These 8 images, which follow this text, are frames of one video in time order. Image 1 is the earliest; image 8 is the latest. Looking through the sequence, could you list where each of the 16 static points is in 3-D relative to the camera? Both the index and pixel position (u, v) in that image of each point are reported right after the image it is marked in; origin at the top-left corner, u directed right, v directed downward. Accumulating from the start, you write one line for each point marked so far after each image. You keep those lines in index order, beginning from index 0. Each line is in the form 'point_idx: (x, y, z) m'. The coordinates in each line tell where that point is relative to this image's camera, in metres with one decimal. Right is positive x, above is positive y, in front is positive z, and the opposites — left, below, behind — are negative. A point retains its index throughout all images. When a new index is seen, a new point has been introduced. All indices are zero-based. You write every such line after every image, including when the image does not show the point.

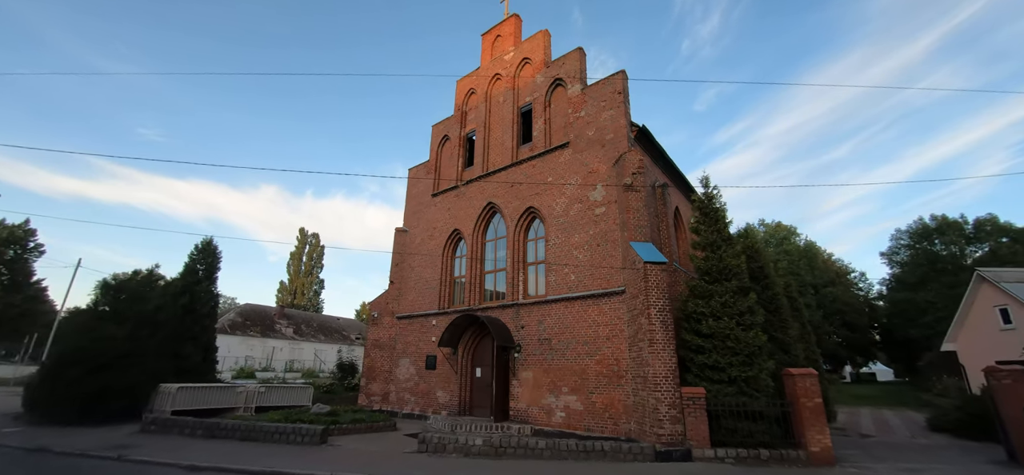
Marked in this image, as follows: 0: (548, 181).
0: (+1.3, +2.1, +15.5) m
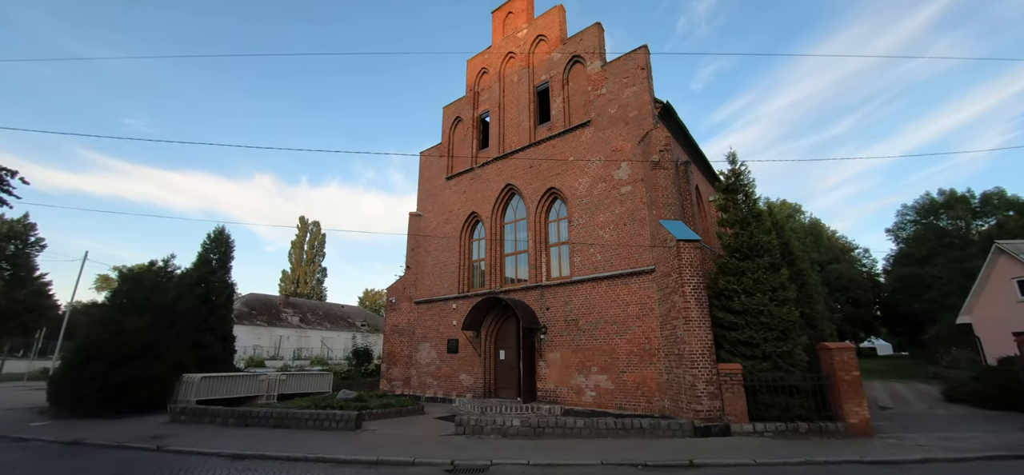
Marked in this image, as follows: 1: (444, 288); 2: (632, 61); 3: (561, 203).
0: (+2.1, +2.8, +15.2) m
1: (-2.9, -2.1, +17.9) m
2: (+4.1, +6.0, +14.5) m
3: (+1.8, +1.3, +15.5) m
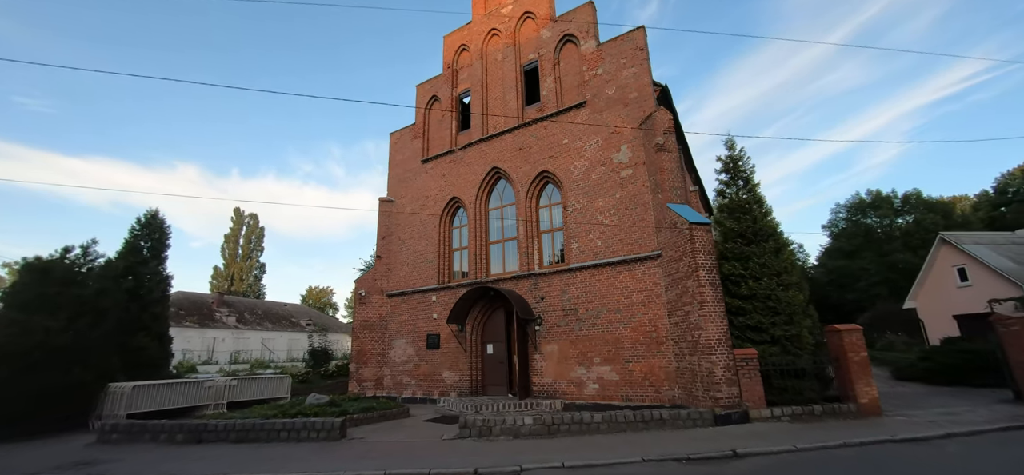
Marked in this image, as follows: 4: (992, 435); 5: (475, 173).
0: (+1.7, +3.2, +14.5) m
1: (-3.6, -1.6, +16.5) m
2: (+3.9, +6.5, +14.0) m
3: (+1.4, +1.7, +14.7) m
4: (+9.2, -3.8, +8.1) m
5: (-1.4, +2.5, +16.2) m
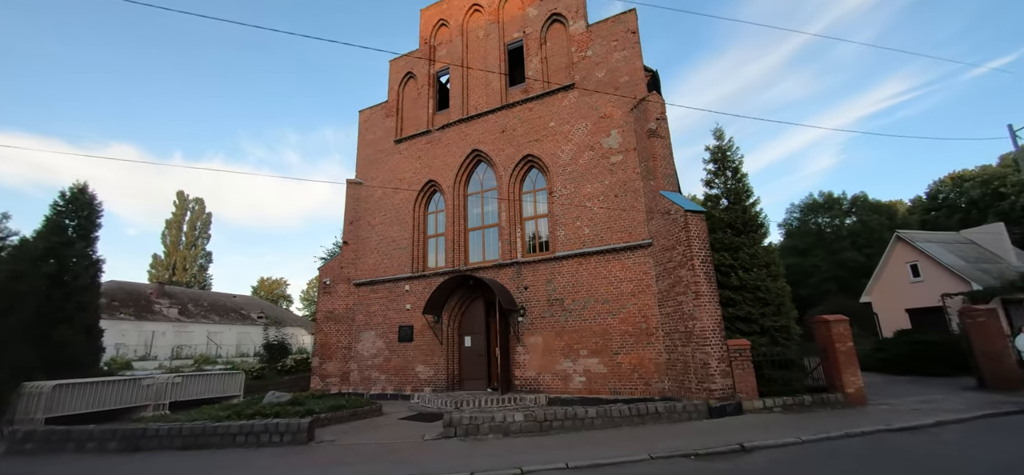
0: (+1.2, +3.6, +13.9) m
1: (-4.3, -1.1, +15.4) m
2: (+3.5, +6.8, +13.6) m
3: (+0.9, +2.1, +14.1) m
4: (+9.1, -3.6, +8.3) m
5: (-2.1, +3.0, +15.3) m
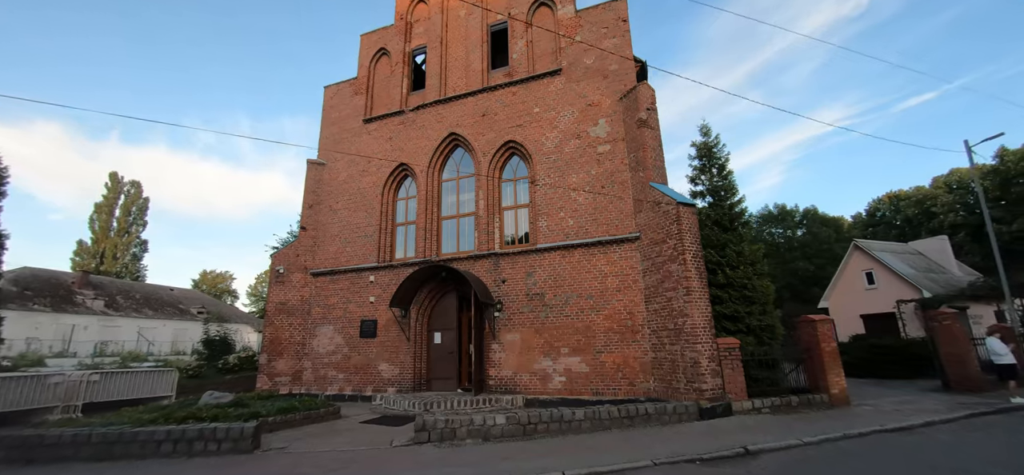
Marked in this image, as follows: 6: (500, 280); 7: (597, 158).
0: (+0.7, +3.9, +13.1) m
1: (-5.2, -0.6, +14.1) m
2: (+3.1, +7.0, +13.1) m
3: (+0.2, +2.4, +13.3) m
4: (+8.7, -3.6, +8.2) m
5: (-2.8, +3.3, +14.2) m
6: (-0.3, -1.2, +12.2) m
7: (+2.4, +2.3, +12.1) m
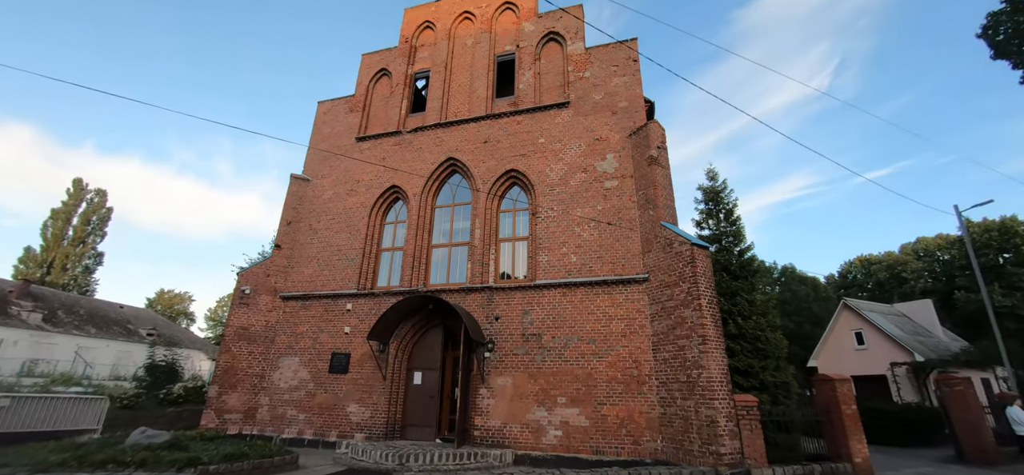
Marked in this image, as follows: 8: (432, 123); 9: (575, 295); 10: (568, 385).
0: (+0.8, +2.8, +12.6) m
1: (-5.4, -1.4, +12.9) m
2: (+3.4, +5.7, +13.1) m
3: (+0.2, +1.4, +12.6) m
4: (+8.6, -4.7, +7.4) m
5: (-2.7, +2.4, +13.5) m
6: (-0.5, -2.1, +11.1) m
7: (+2.5, +1.2, +11.5) m
8: (-2.7, +3.8, +14.0) m
9: (+1.6, -1.5, +10.7) m
10: (+1.3, -3.5, +10.0) m
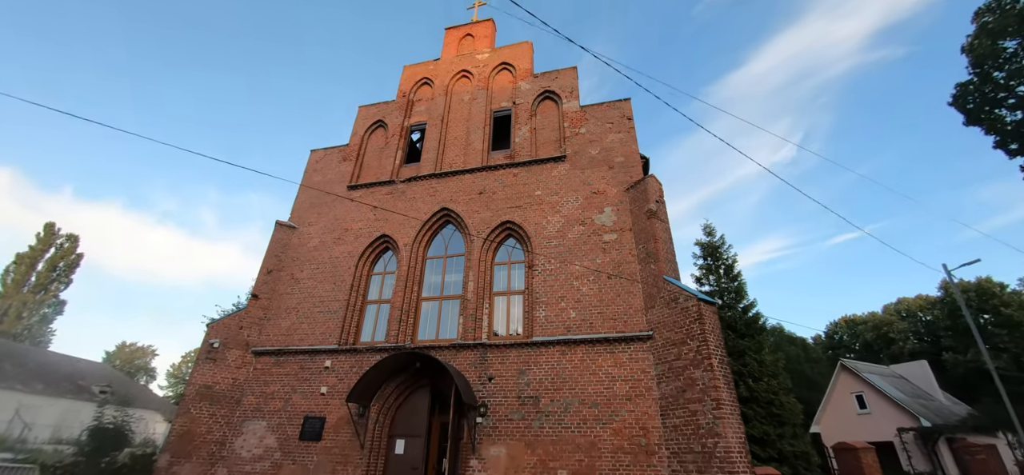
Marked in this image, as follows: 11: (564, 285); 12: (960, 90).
0: (+0.7, +1.3, +12.5) m
1: (-5.6, -2.8, +11.9) m
2: (+3.3, +4.0, +13.4) m
3: (+0.1, -0.2, +12.3) m
4: (+8.6, -5.6, +6.6) m
5: (-2.9, +0.8, +13.2) m
6: (-0.6, -3.3, +10.2) m
7: (+2.4, -0.2, +11.2) m
8: (-2.8, +2.1, +13.8) m
9: (+1.5, -2.7, +10.0) m
10: (+1.2, -4.6, +9.0) m
11: (+1.3, -1.2, +11.0) m
12: (+14.4, +4.8, +13.6) m
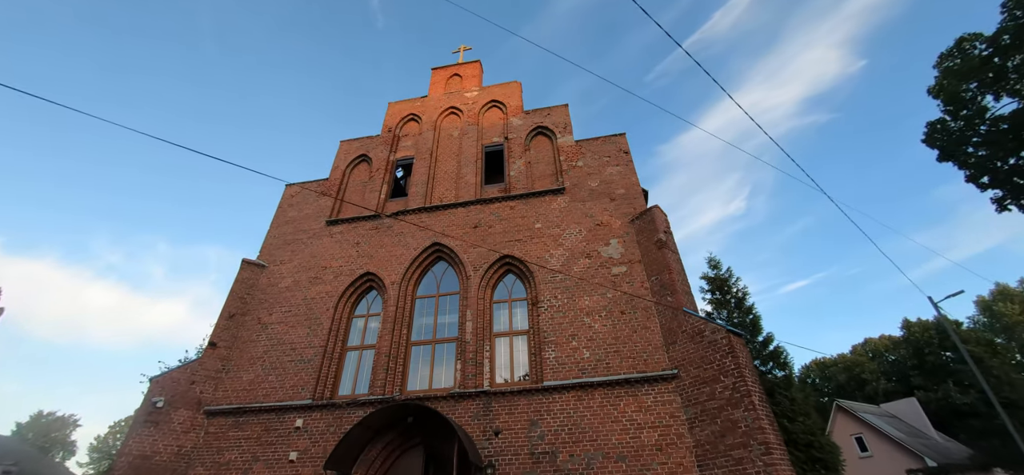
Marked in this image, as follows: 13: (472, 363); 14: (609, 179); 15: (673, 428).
0: (+0.6, +0.3, +11.8) m
1: (-5.5, -3.7, +10.2) m
2: (+3.1, +2.9, +13.2) m
3: (+0.1, -1.1, +11.3) m
4: (+9.1, -5.8, +5.7) m
5: (-3.0, -0.3, +12.1) m
6: (-0.4, -4.0, +8.8) m
7: (+2.5, -1.0, +10.5) m
8: (-3.0, +0.9, +12.9) m
9: (+1.7, -3.4, +8.9) m
10: (+1.5, -5.1, +7.6) m
11: (+1.4, -2.0, +10.0) m
12: (+14.2, +3.7, +14.5) m
13: (-0.9, -2.9, +9.9) m
14: (+2.8, +1.7, +12.4) m
15: (+3.1, -3.7, +8.3) m
